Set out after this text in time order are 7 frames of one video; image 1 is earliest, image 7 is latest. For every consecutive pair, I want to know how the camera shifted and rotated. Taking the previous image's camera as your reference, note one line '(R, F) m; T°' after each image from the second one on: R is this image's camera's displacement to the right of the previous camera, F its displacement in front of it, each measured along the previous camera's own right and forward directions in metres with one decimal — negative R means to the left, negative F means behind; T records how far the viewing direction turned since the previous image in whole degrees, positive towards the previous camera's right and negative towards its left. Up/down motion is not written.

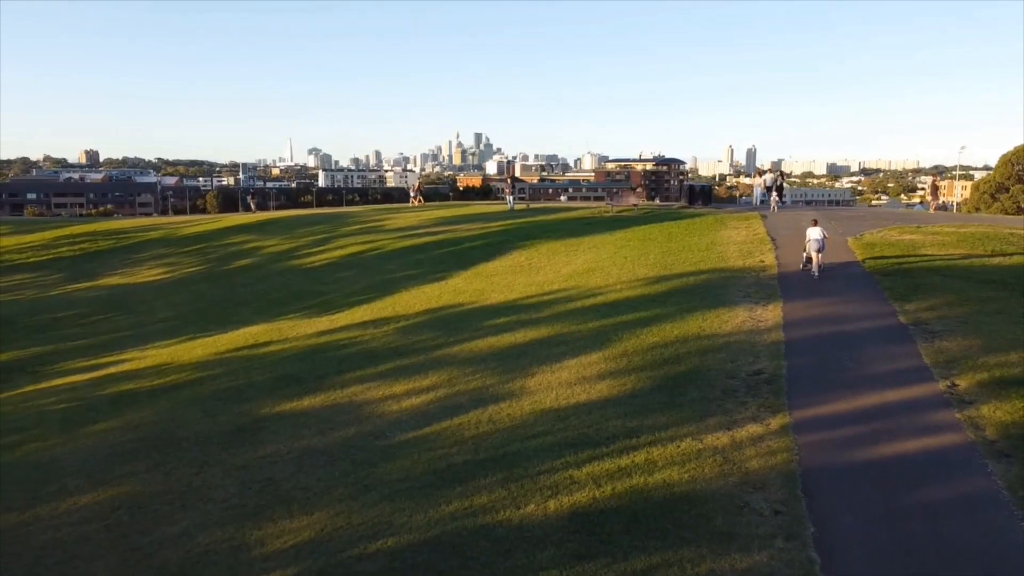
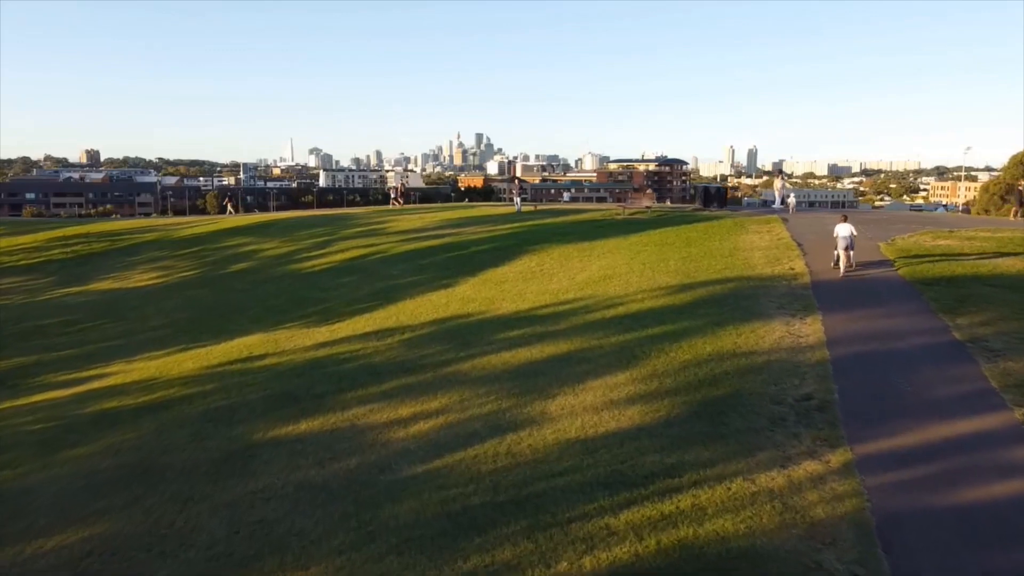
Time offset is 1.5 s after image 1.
(-0.2, +0.9) m; 0°
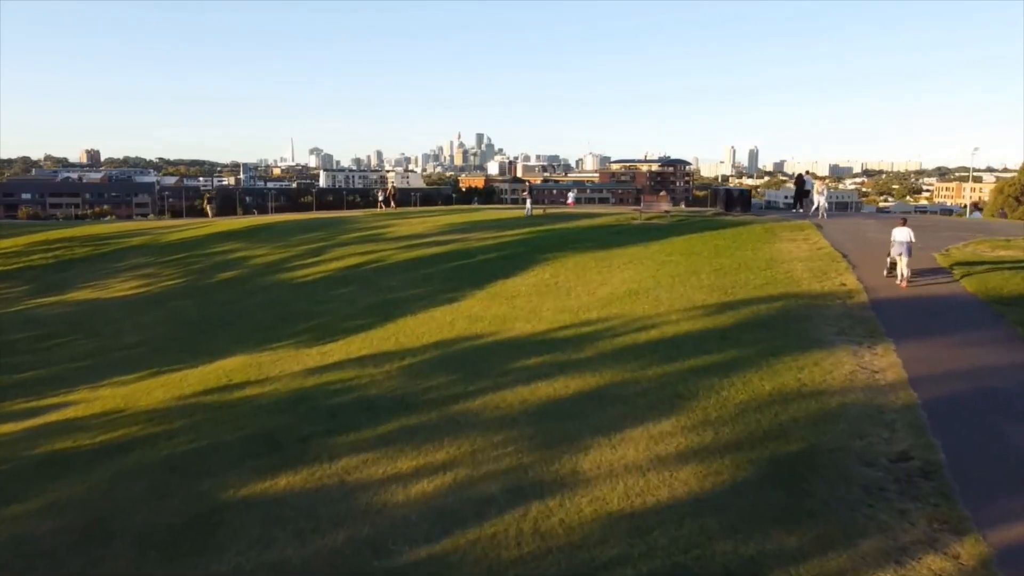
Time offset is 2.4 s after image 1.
(-0.2, +1.6) m; 0°
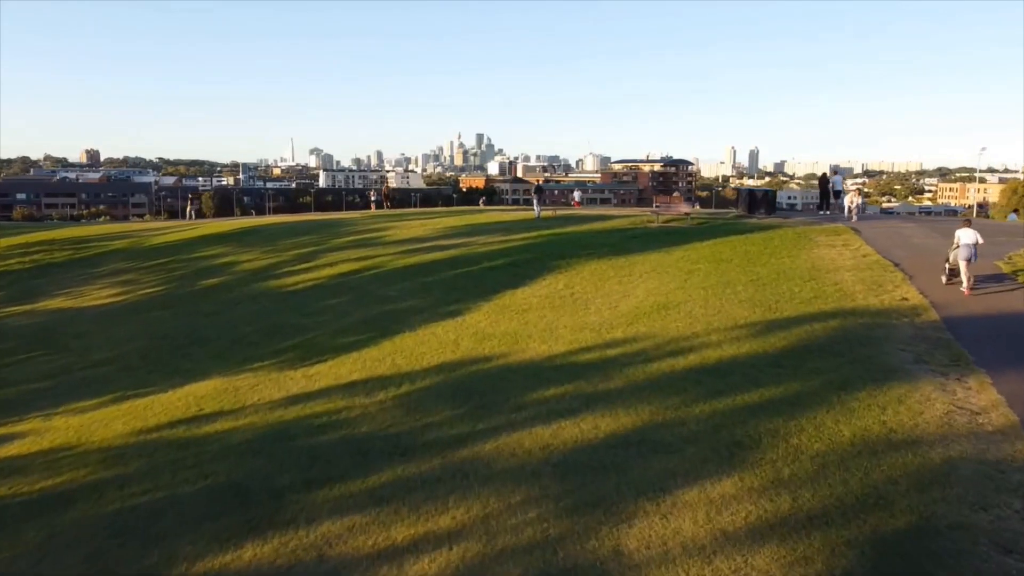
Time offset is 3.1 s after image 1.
(-0.2, +1.5) m; 0°
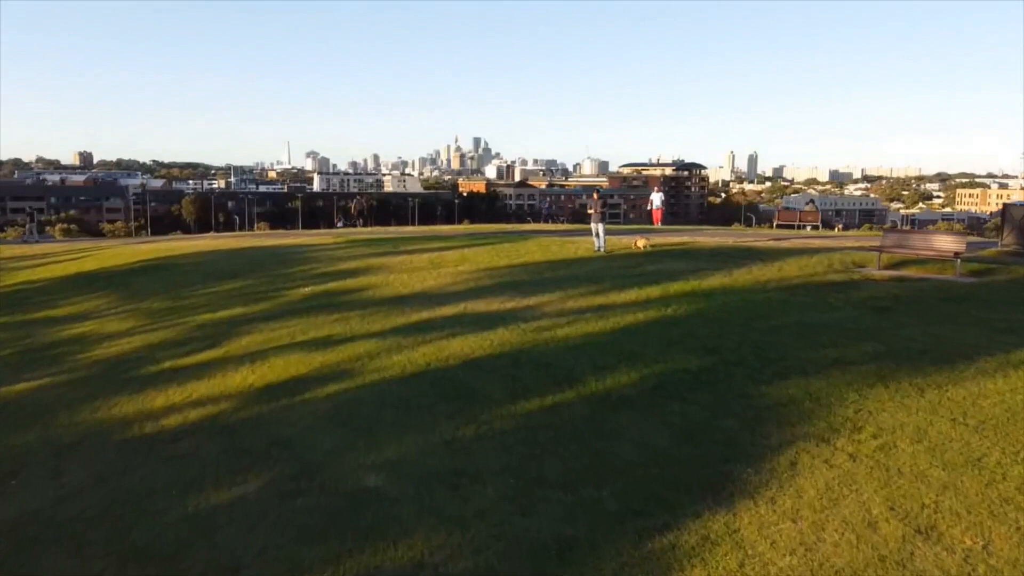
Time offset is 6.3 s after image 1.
(-1.3, +9.2) m; 0°
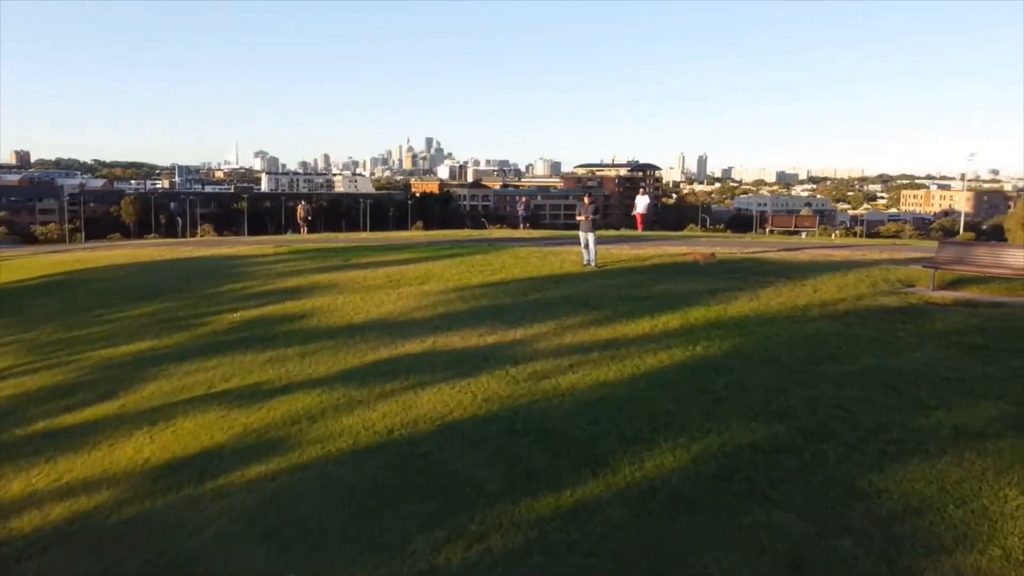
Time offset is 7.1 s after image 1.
(-0.3, +2.1) m; +3°
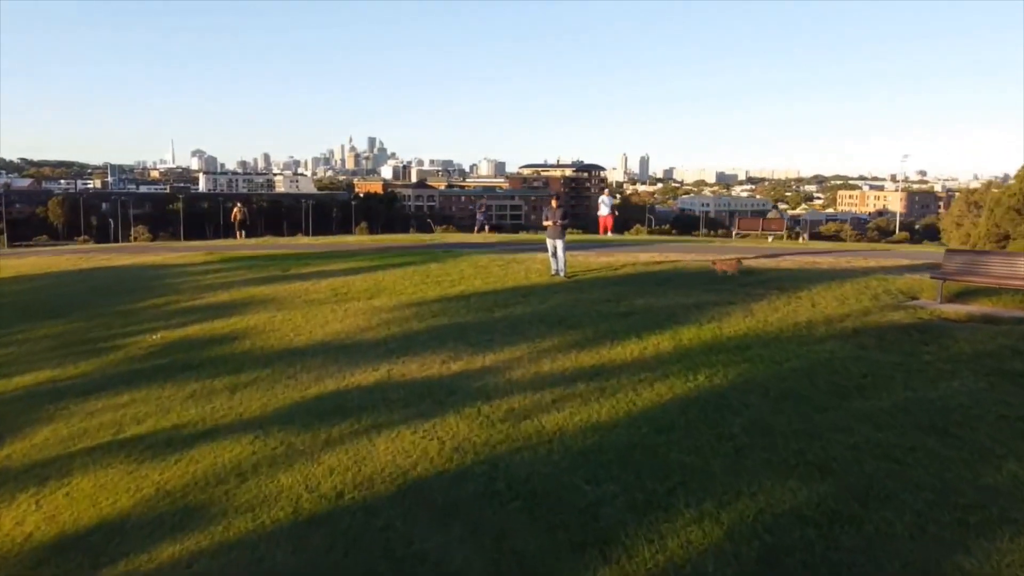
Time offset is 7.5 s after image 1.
(-0.2, +1.1) m; +4°
